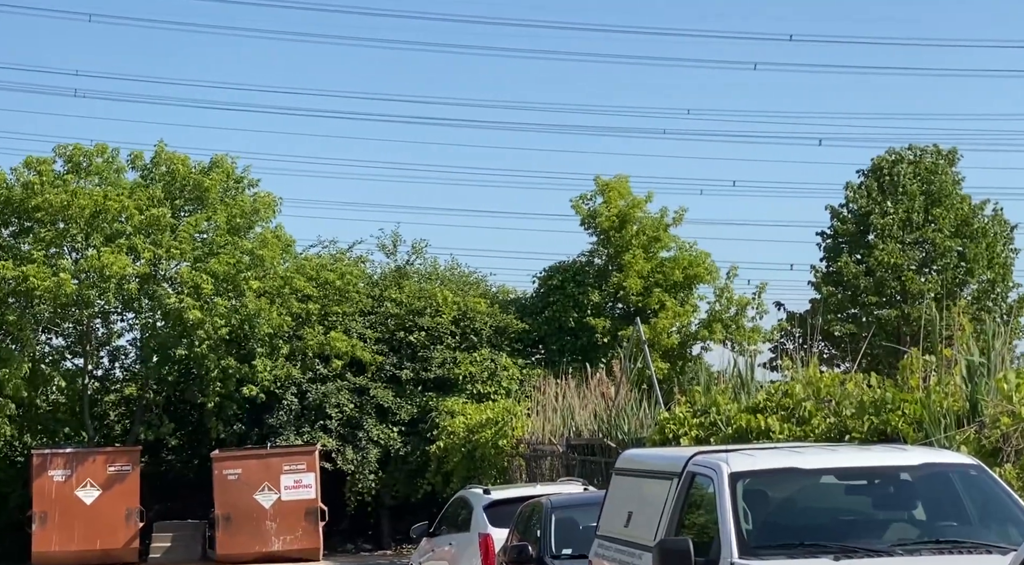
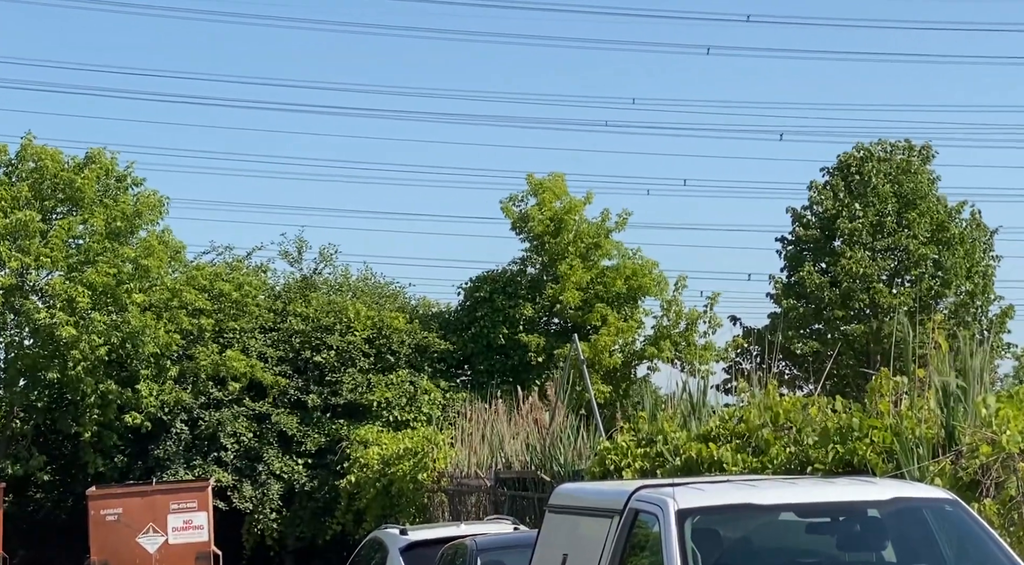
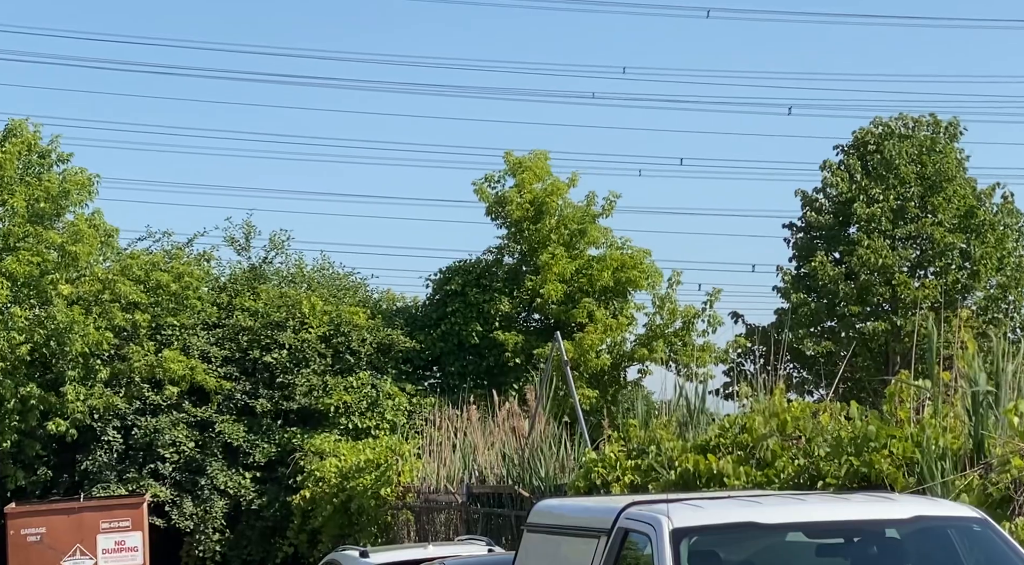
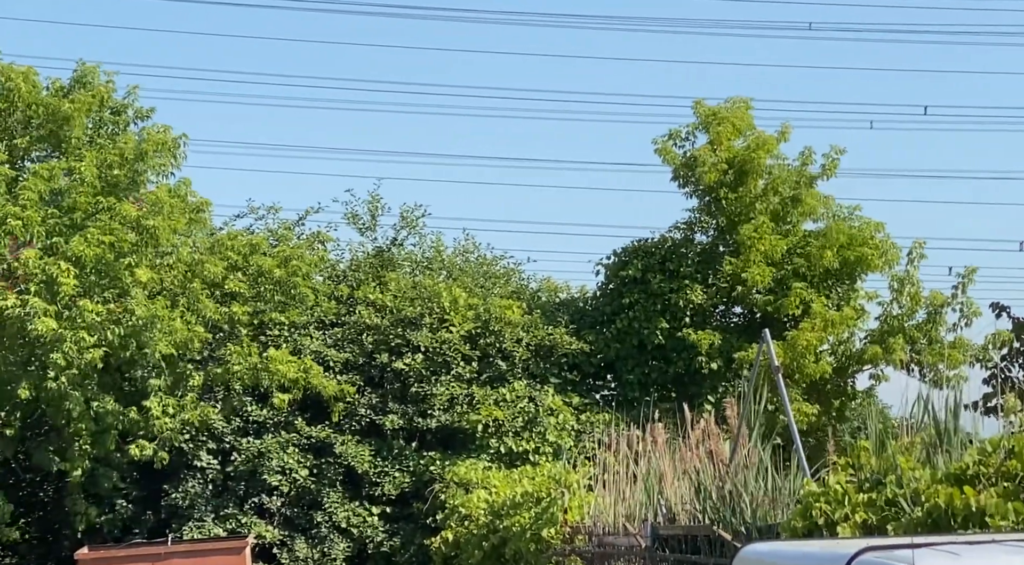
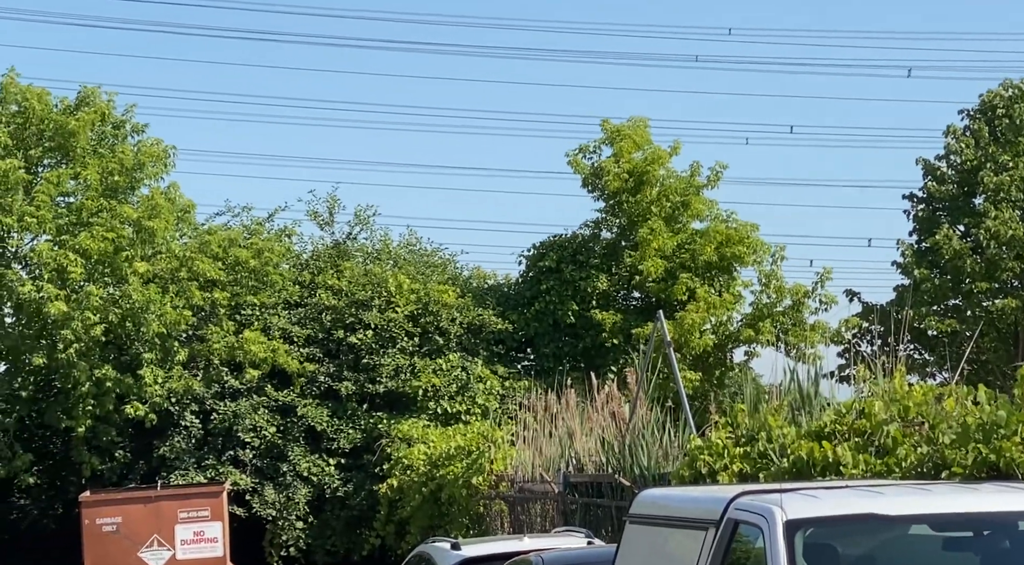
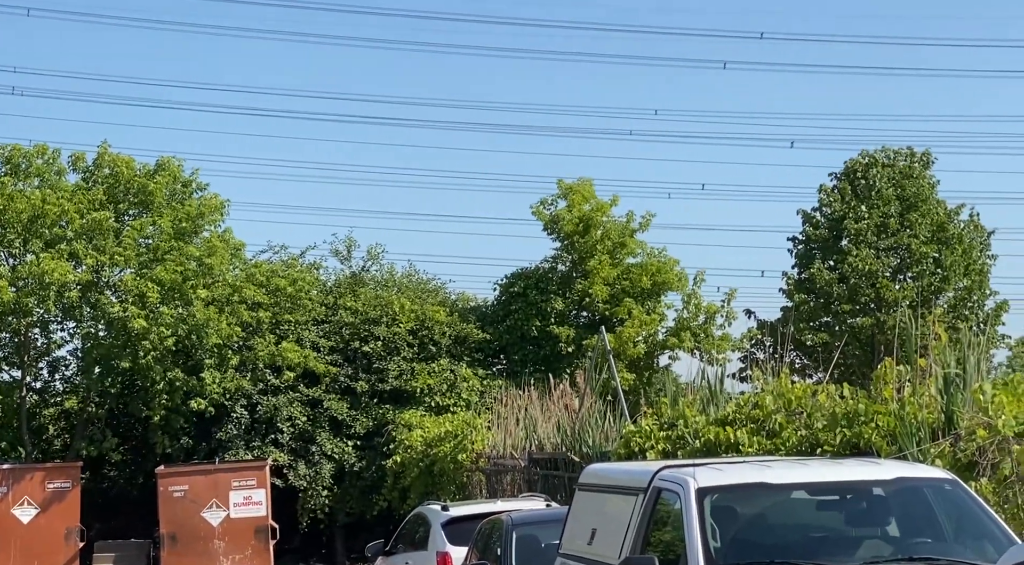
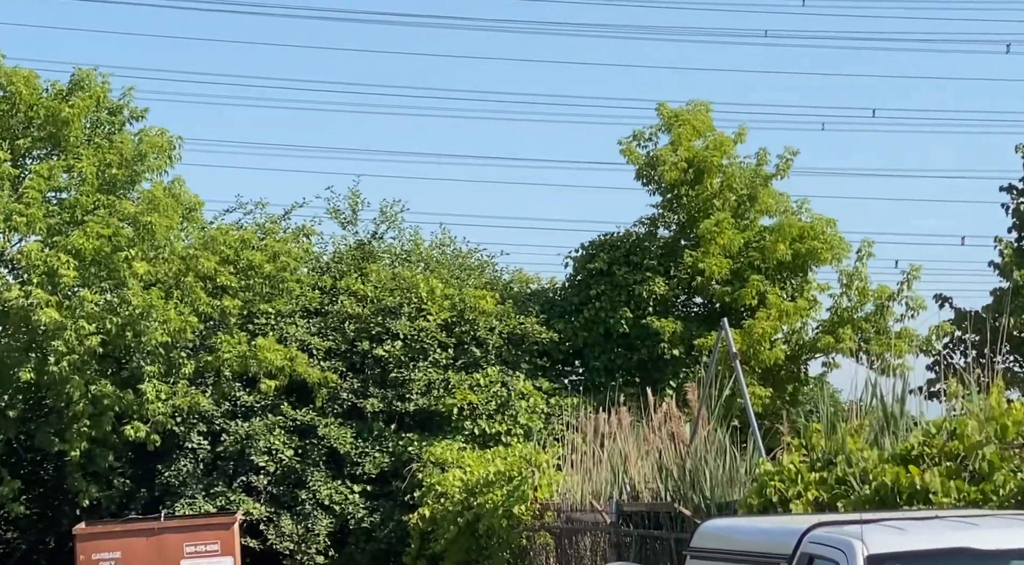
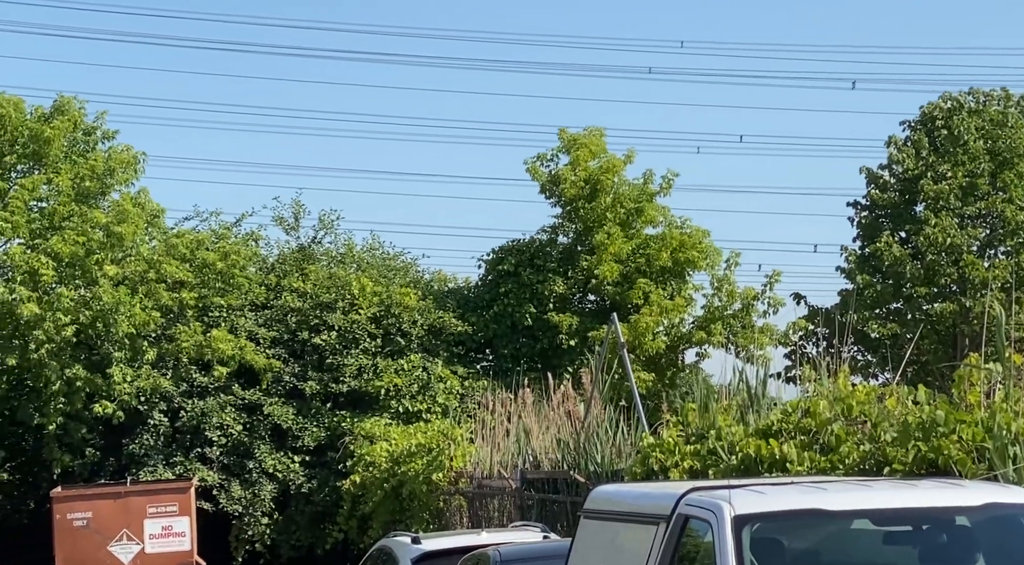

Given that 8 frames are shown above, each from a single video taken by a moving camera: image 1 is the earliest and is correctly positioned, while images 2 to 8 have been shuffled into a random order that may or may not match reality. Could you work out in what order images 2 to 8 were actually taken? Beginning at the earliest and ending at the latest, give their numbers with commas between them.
6, 2, 3, 8, 5, 7, 4
